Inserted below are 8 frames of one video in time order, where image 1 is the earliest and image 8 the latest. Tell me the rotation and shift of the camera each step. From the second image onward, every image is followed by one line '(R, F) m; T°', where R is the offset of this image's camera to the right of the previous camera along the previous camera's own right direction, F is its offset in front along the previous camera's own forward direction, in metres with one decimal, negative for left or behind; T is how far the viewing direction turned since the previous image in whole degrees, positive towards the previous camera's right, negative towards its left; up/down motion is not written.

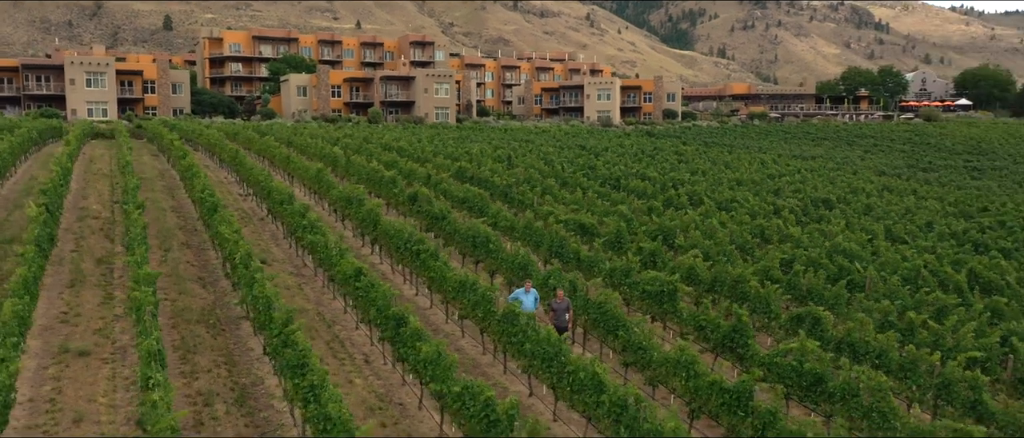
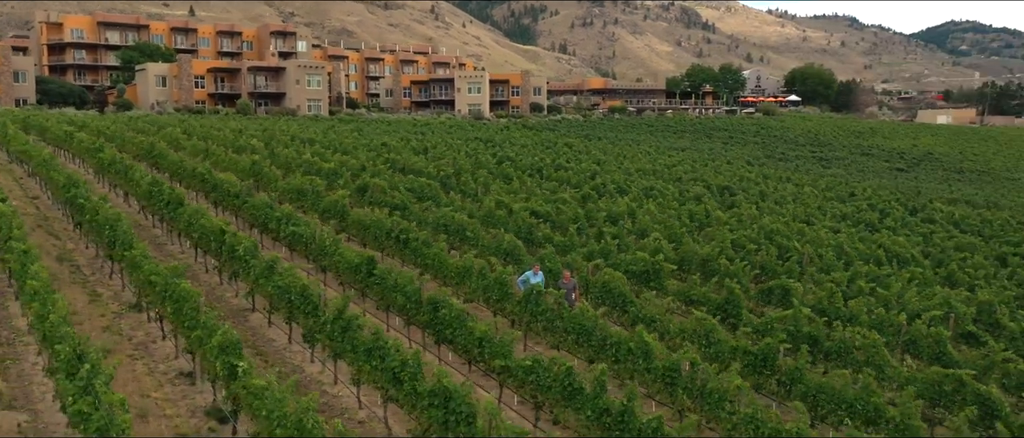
(-2.8, -0.4) m; +11°
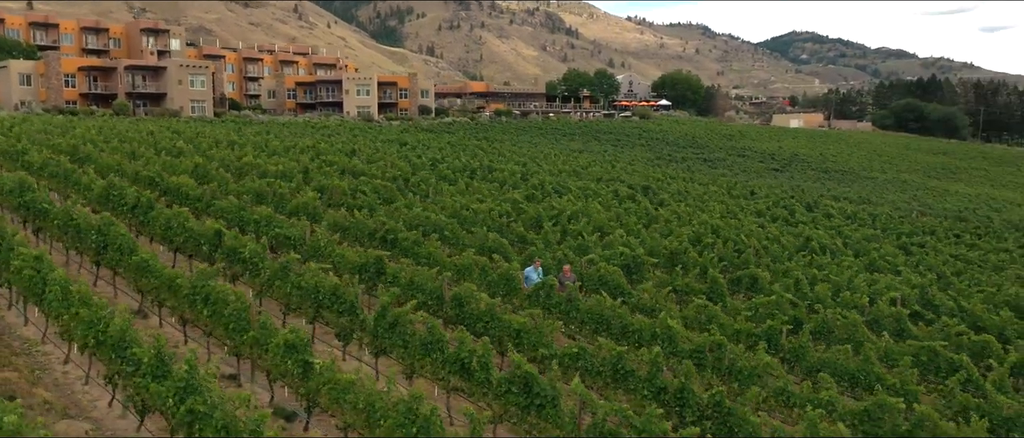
(-2.4, -0.4) m; +9°
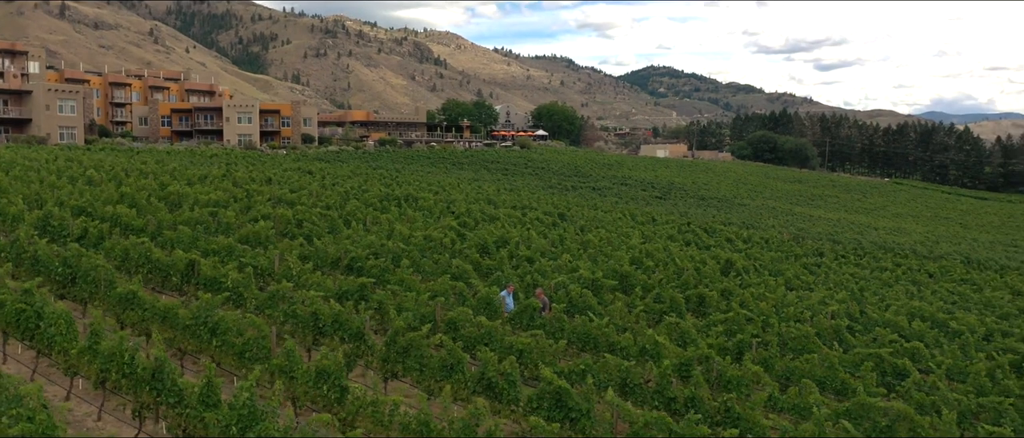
(-2.0, -0.4) m; +9°
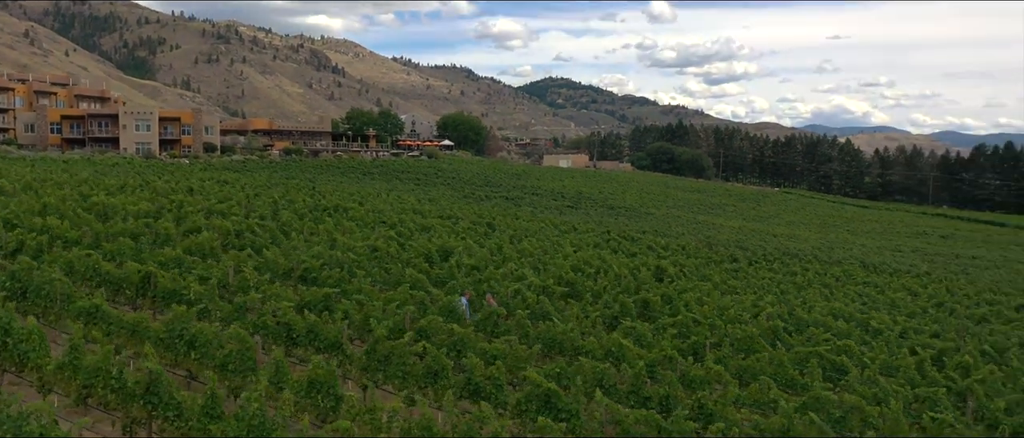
(-1.1, -0.3) m; +7°
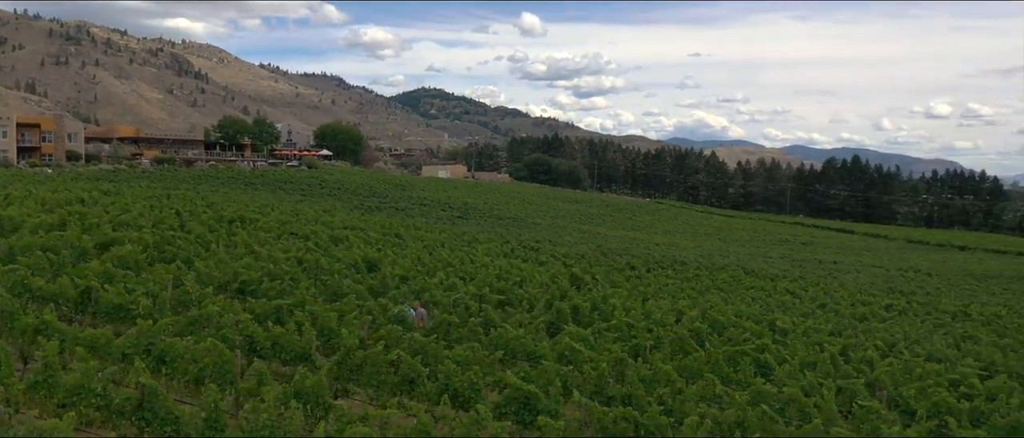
(-1.4, -0.3) m; +9°
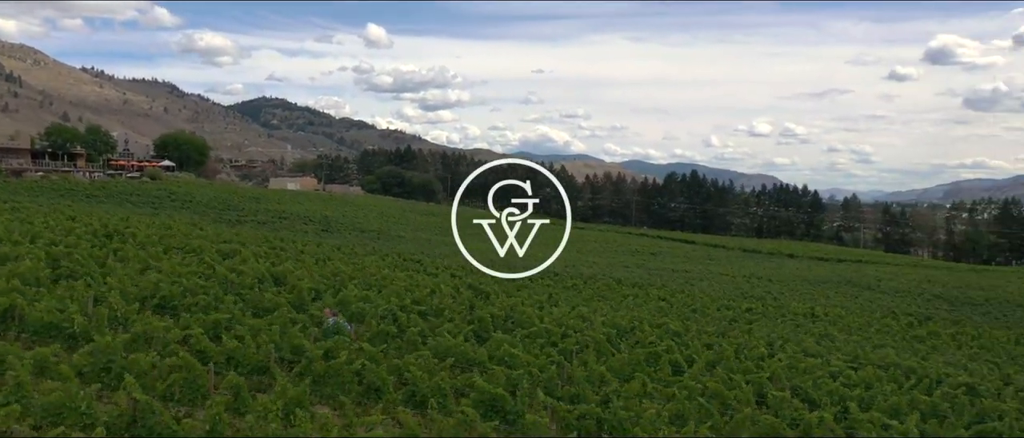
(-1.7, -0.4) m; +11°
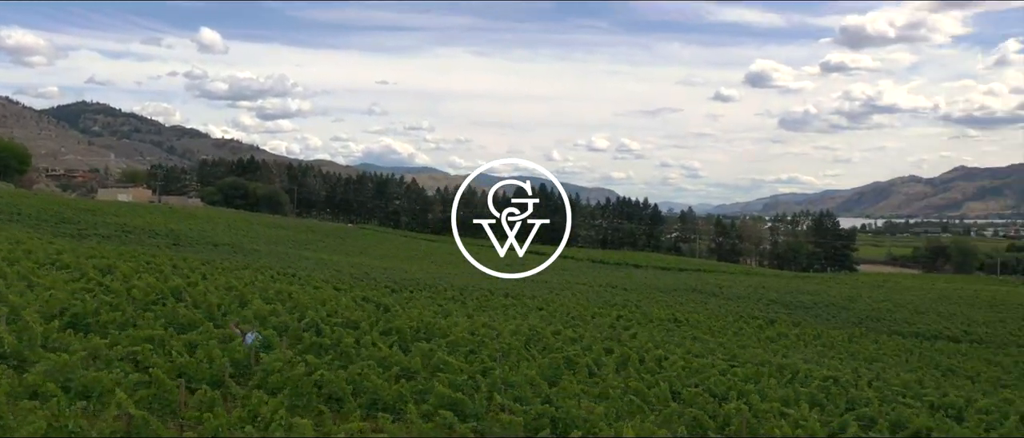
(-1.7, -0.5) m; +11°
